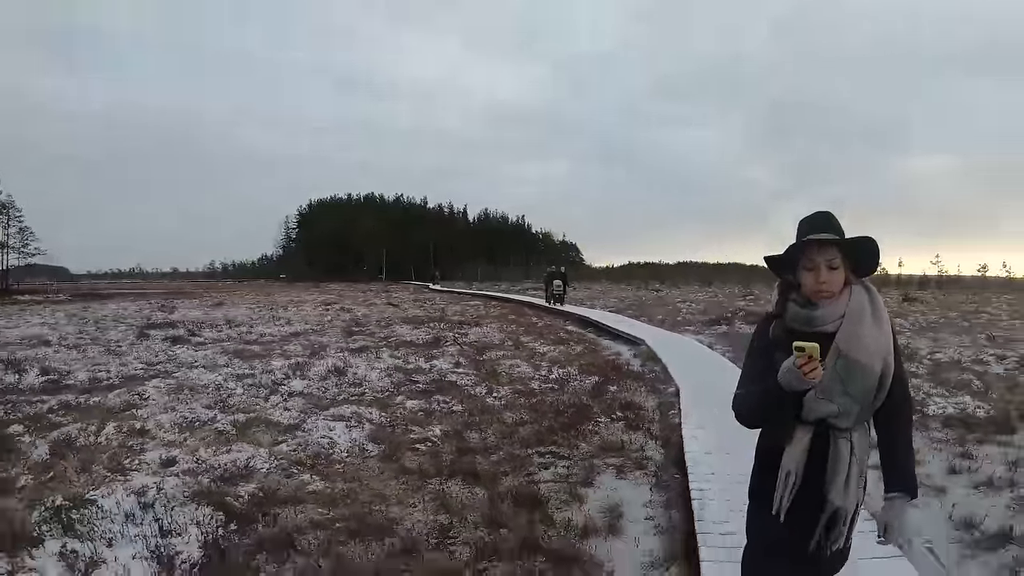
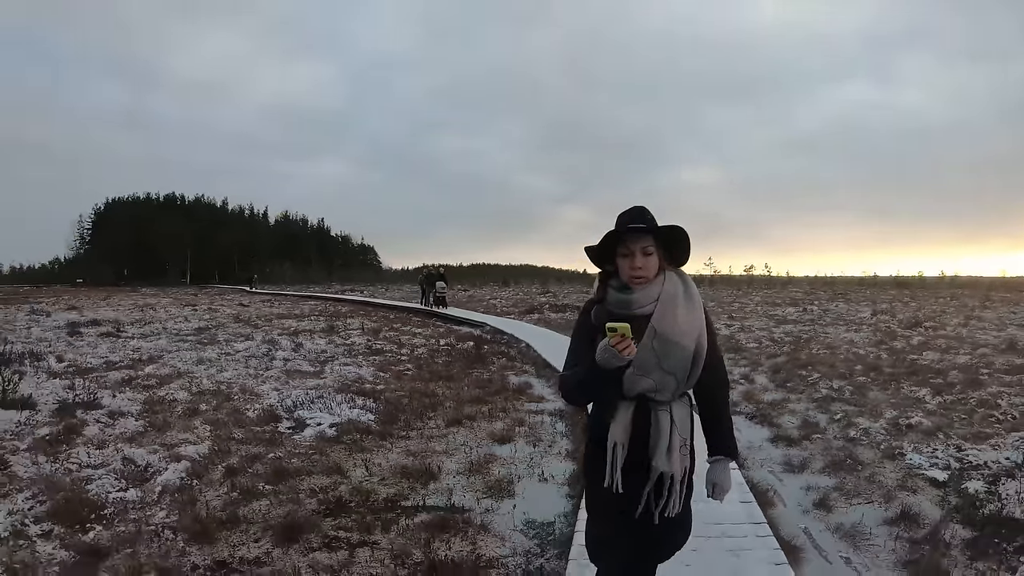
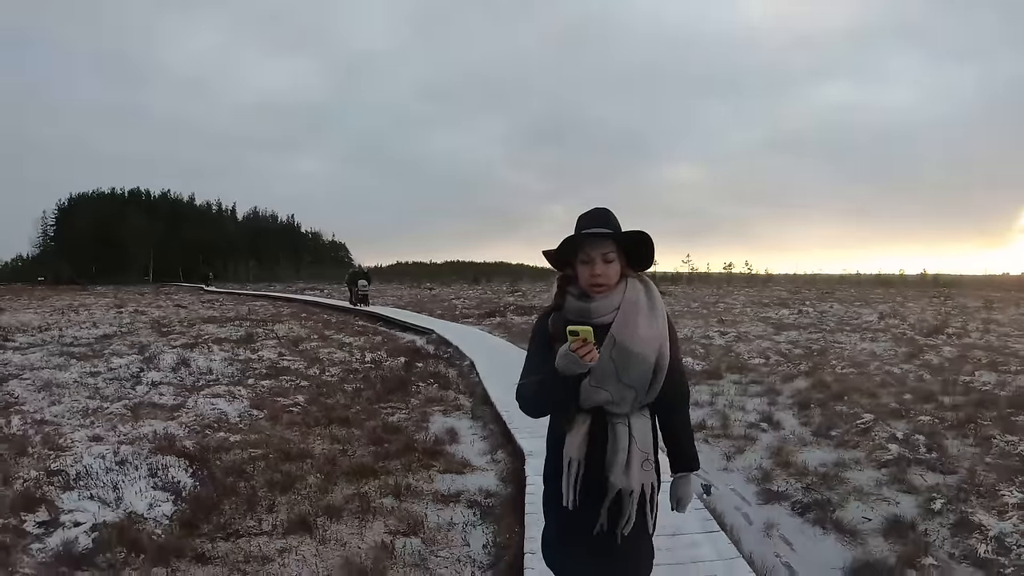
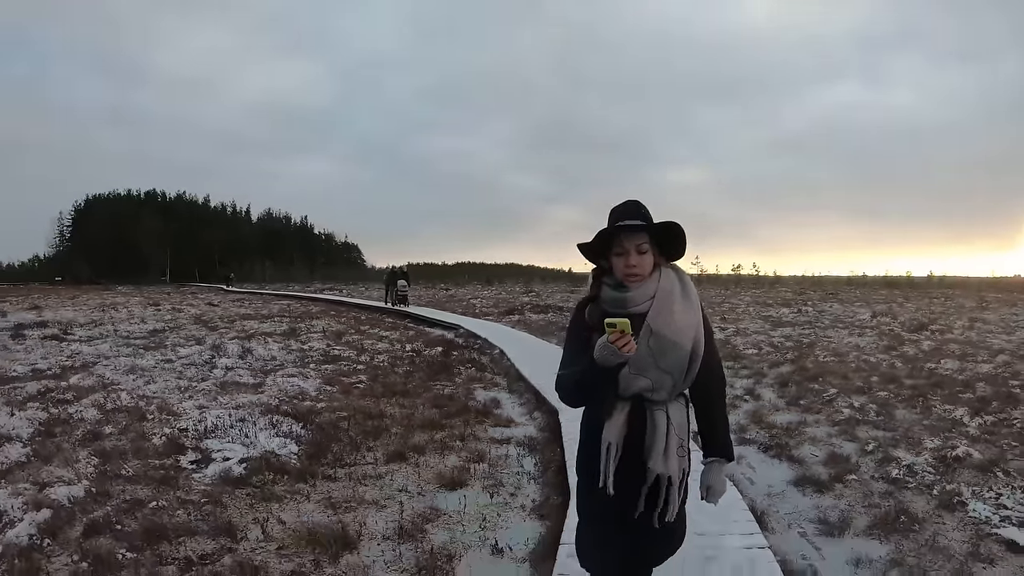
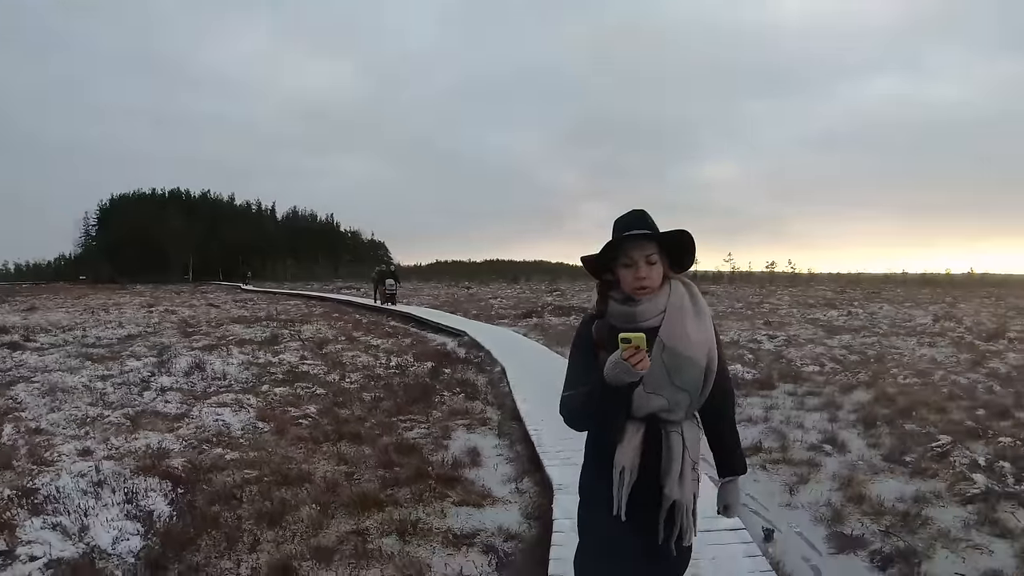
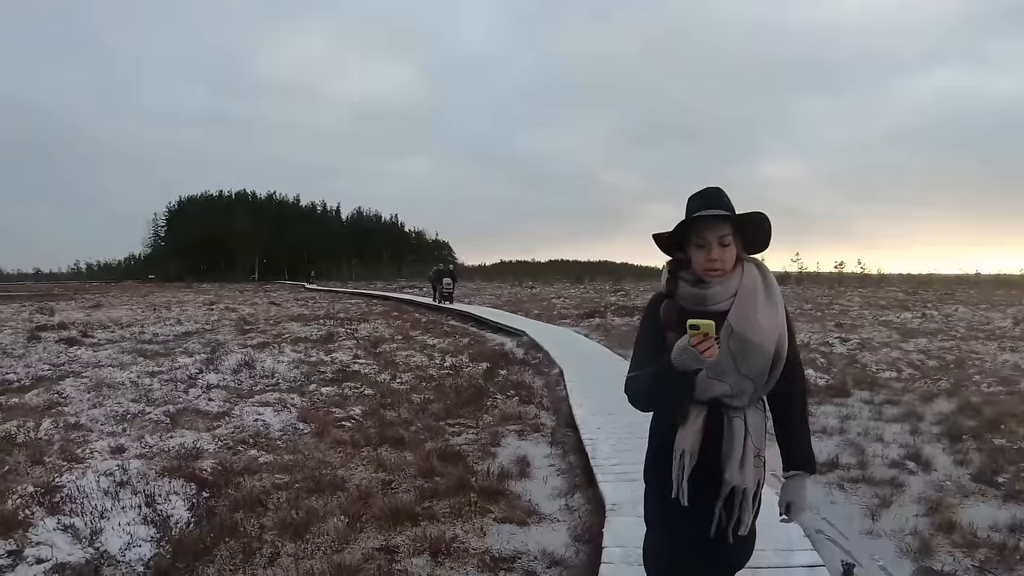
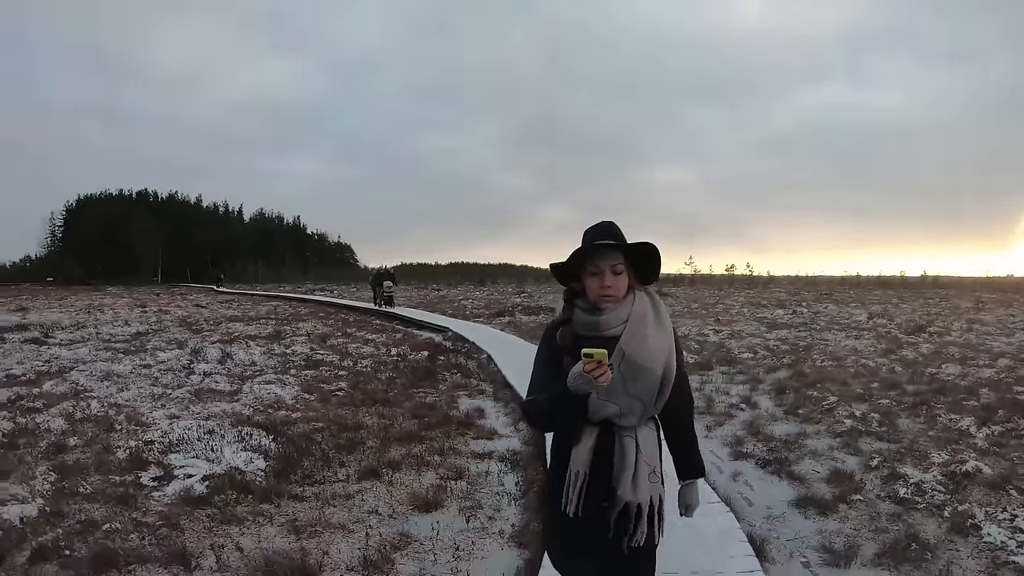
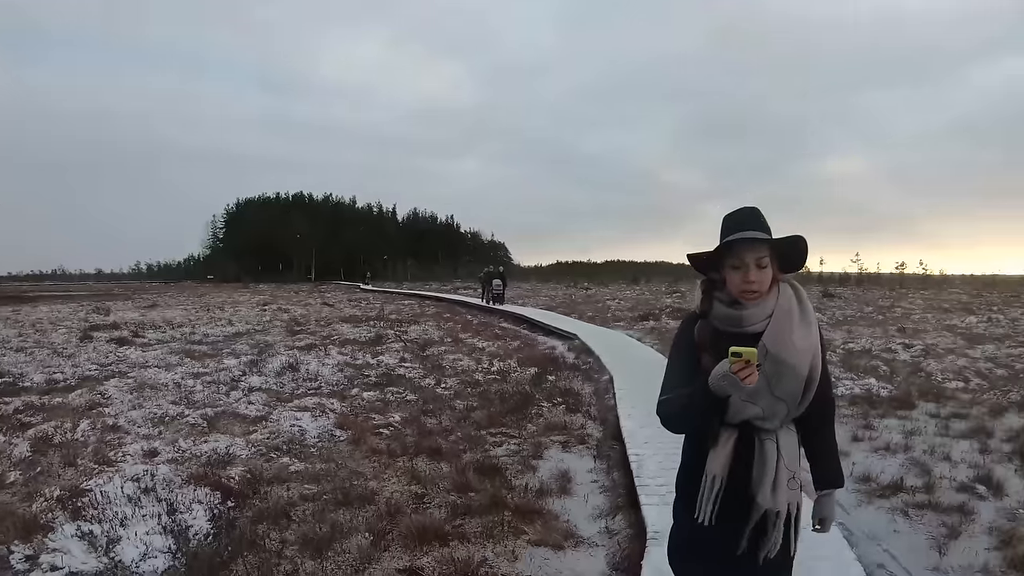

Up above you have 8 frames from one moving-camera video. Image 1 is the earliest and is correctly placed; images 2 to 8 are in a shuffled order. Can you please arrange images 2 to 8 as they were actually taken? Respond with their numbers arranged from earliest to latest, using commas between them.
8, 6, 5, 3, 7, 4, 2
